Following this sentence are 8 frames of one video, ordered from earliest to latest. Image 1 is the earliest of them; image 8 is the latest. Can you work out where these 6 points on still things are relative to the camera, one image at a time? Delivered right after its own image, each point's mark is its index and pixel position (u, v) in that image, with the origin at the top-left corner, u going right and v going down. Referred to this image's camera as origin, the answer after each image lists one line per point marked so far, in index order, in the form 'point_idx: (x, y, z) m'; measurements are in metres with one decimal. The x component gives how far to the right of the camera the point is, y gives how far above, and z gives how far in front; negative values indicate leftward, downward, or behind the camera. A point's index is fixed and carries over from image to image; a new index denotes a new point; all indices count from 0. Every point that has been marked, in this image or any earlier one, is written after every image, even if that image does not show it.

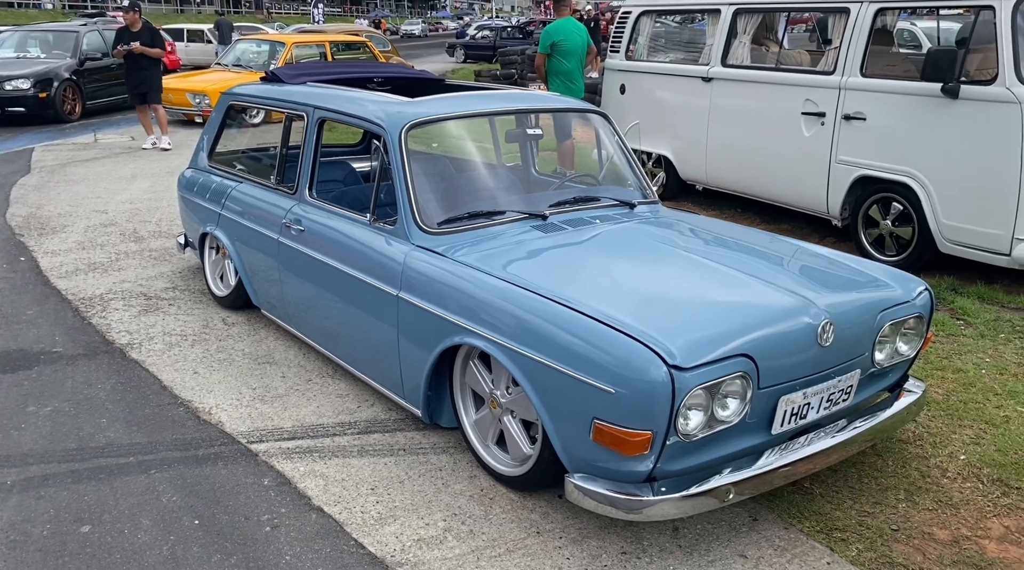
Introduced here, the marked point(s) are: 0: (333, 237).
0: (-0.9, +0.2, +4.3) m
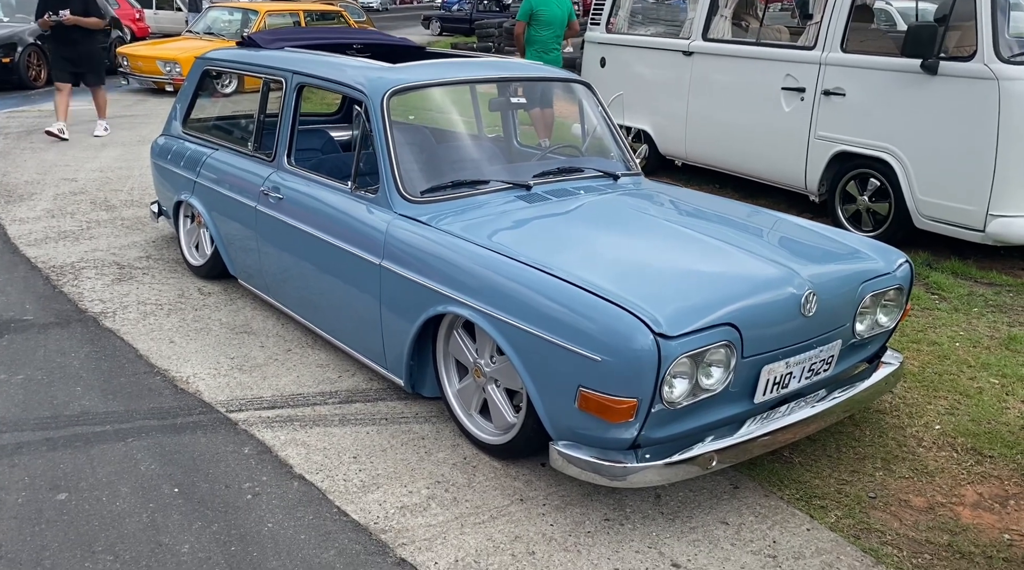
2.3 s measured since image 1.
0: (-1.0, +0.4, +4.2) m
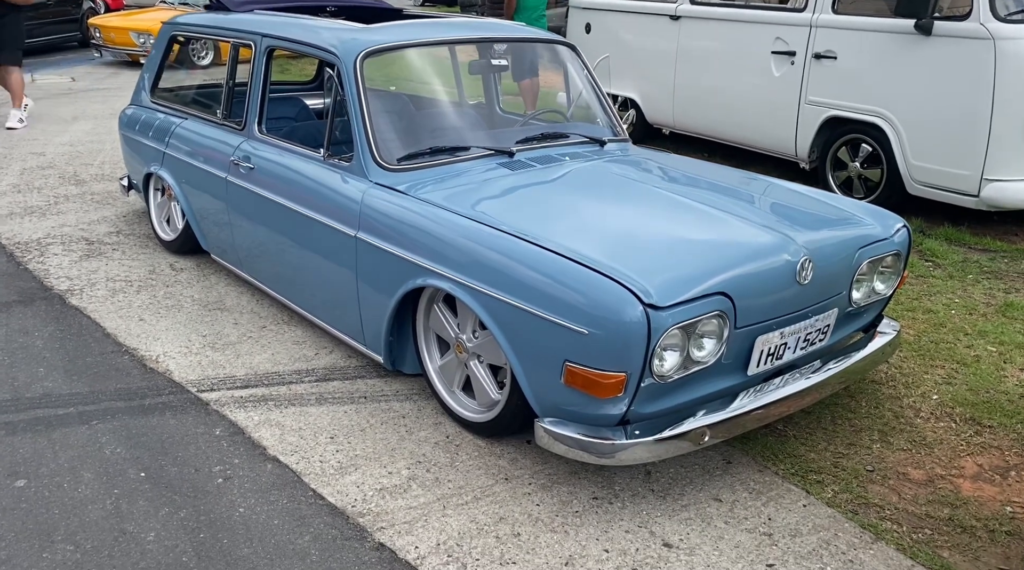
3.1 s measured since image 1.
0: (-1.1, +0.5, +4.1) m
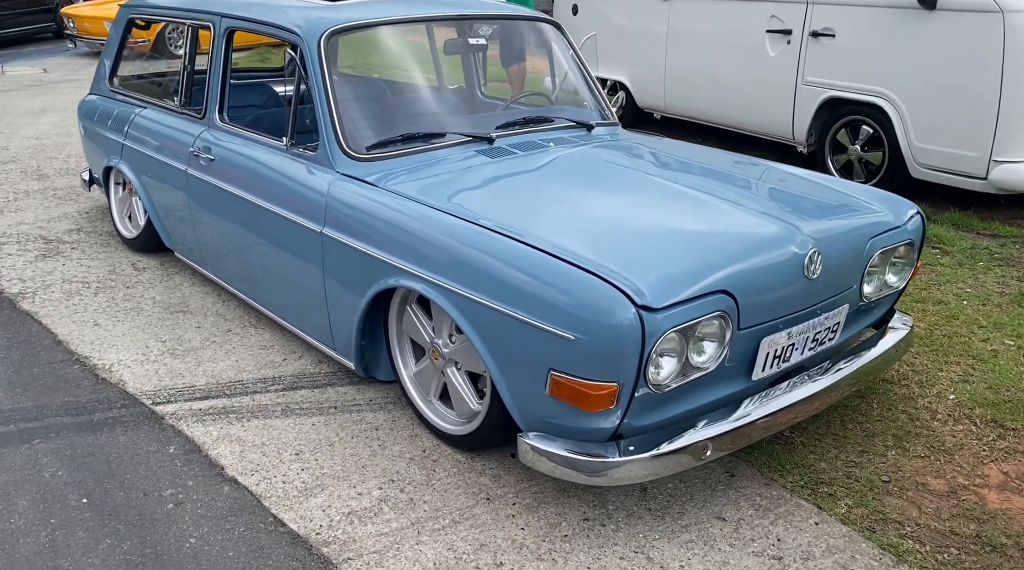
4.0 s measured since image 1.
0: (-1.2, +0.5, +3.7) m
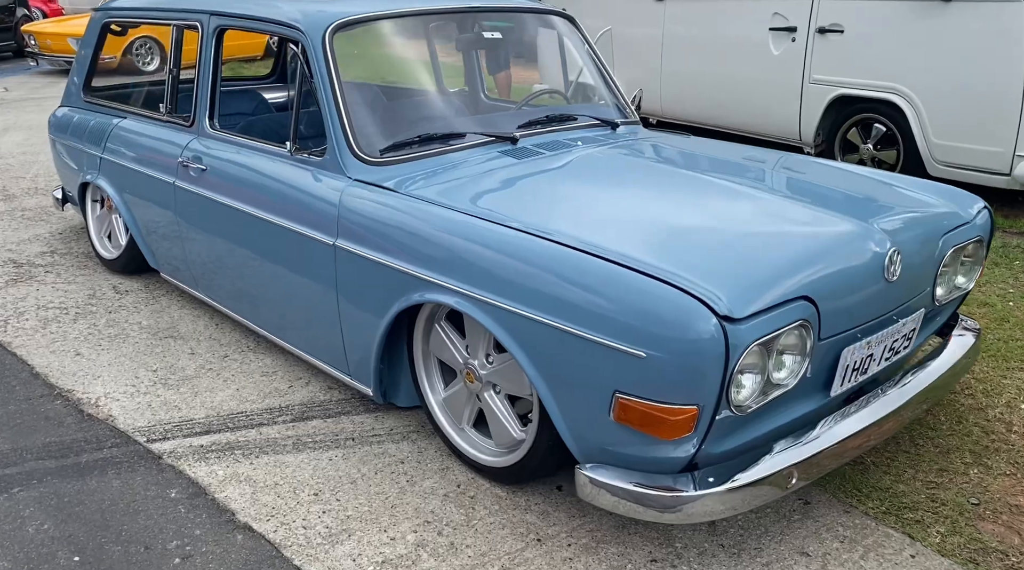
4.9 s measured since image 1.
0: (-1.1, +0.4, +3.4) m
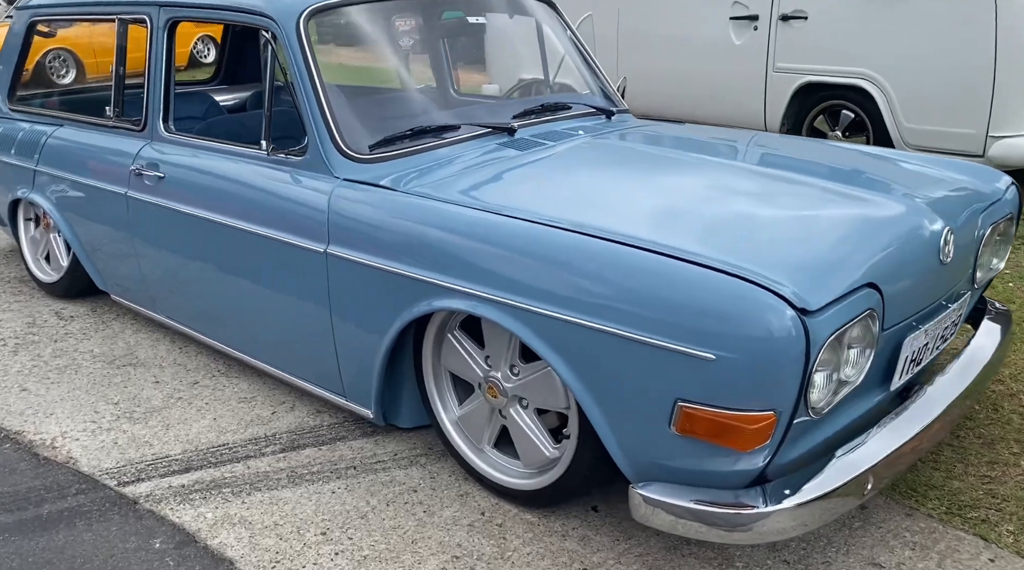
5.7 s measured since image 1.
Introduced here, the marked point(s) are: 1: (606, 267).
0: (-1.1, +0.4, +3.1) m
1: (+0.2, 0.0, +2.0) m
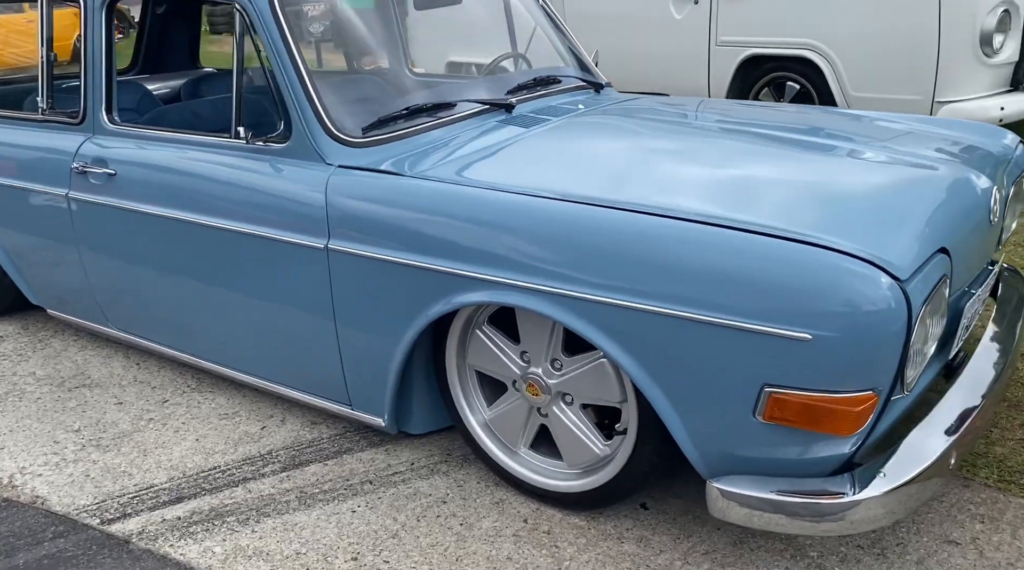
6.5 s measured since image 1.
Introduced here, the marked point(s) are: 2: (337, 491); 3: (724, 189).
0: (-1.1, +0.4, +2.8) m
1: (+0.3, +0.1, +1.9) m
2: (-0.5, -0.6, +2.4) m
3: (+0.5, +0.2, +2.0) m
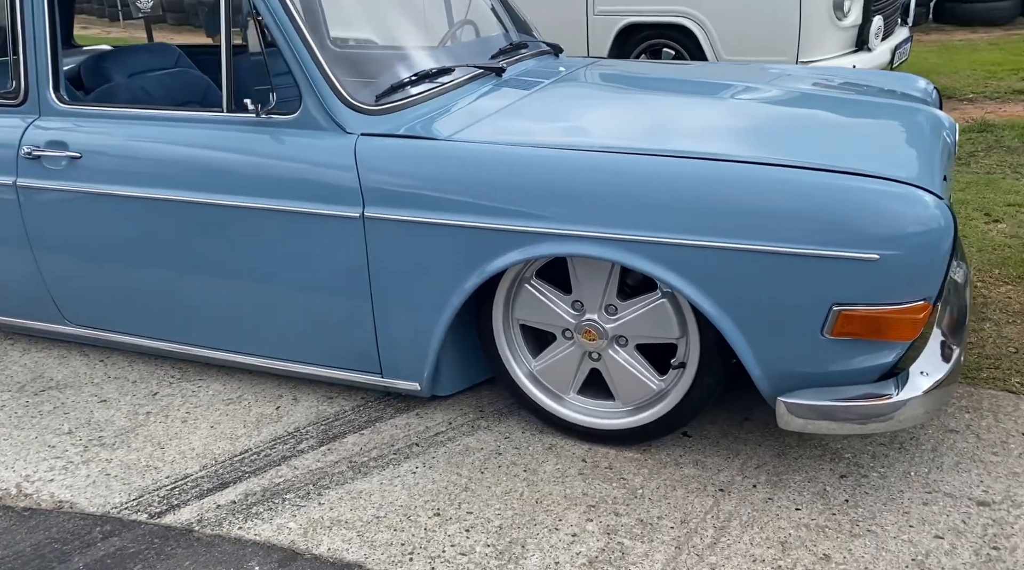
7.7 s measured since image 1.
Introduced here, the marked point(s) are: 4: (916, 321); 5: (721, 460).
0: (-1.1, +0.4, +2.6) m
1: (+0.5, +0.2, +2.0) m
2: (-0.4, -0.5, +2.4) m
3: (+0.6, +0.4, +2.2) m
4: (+0.9, -0.1, +2.0) m
5: (+0.6, -0.5, +2.3) m
